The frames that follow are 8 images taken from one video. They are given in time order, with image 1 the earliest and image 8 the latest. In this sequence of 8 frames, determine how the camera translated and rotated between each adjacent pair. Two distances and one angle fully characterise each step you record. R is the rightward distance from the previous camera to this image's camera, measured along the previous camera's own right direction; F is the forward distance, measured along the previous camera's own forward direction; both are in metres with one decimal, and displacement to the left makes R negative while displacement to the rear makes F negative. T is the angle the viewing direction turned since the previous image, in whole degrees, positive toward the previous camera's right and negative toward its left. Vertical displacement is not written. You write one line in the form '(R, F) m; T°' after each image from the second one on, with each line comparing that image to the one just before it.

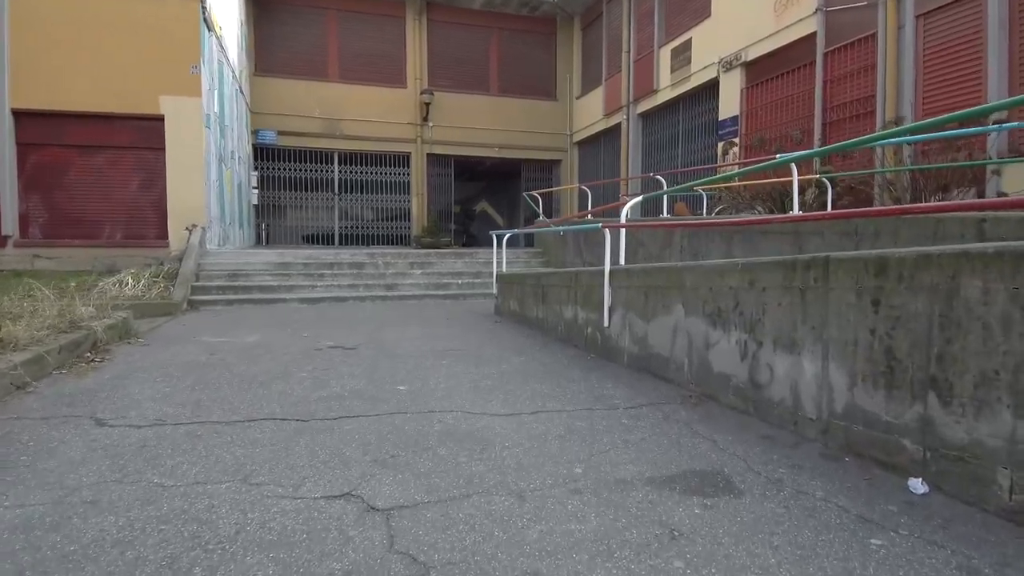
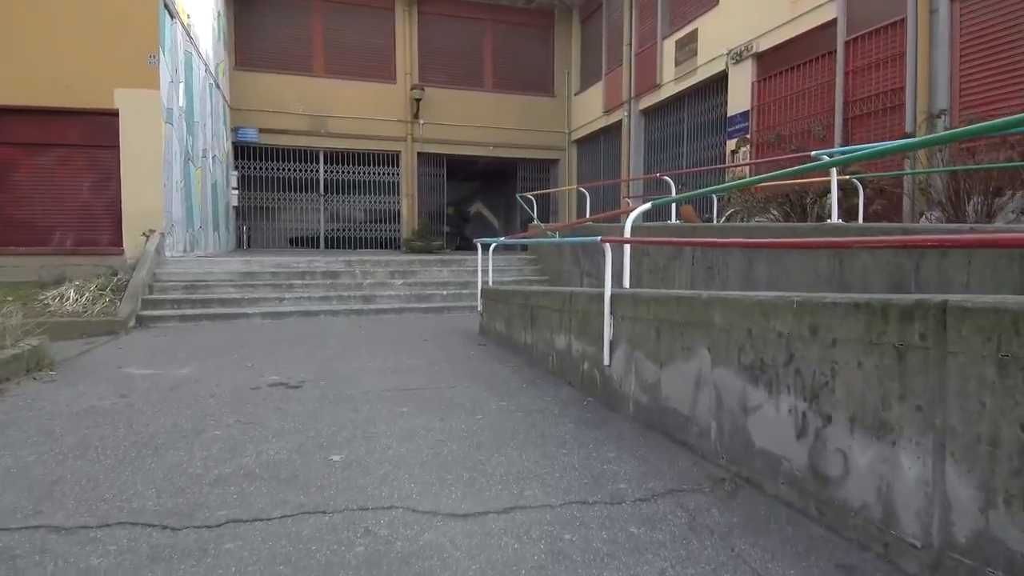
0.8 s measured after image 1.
(+0.1, +0.9) m; 0°
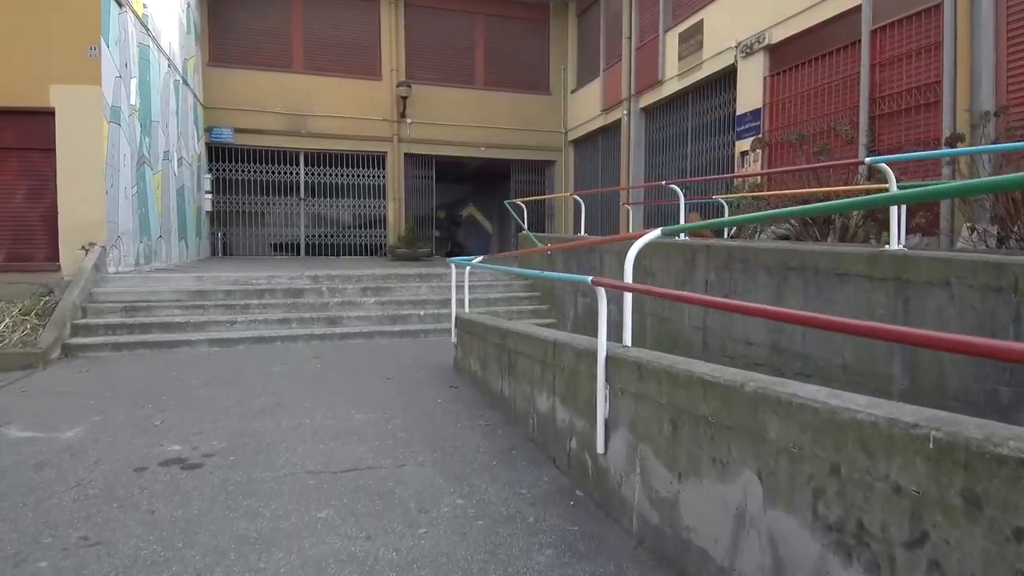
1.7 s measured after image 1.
(+0.2, +1.0) m; 0°
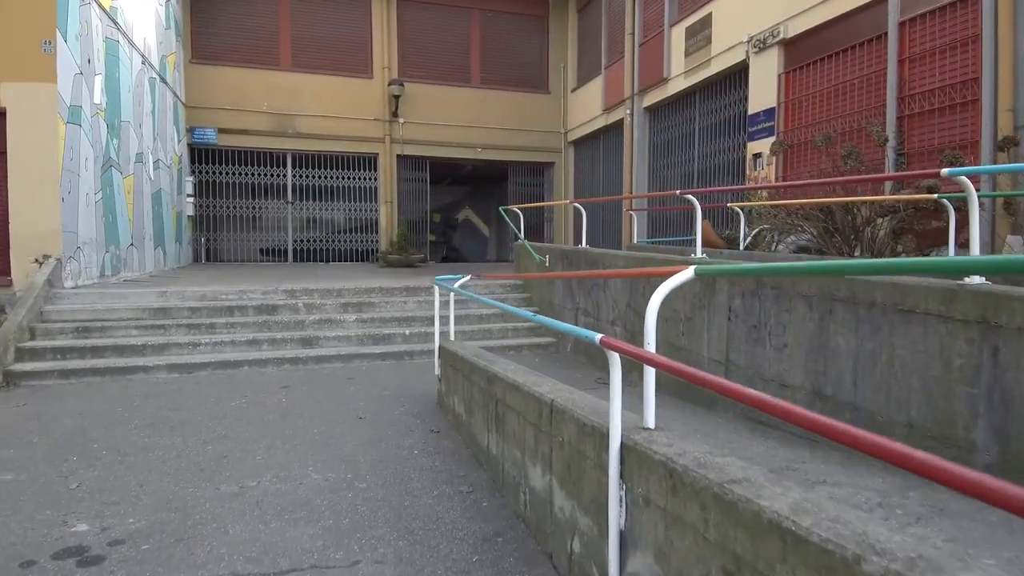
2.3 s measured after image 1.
(+0.1, +0.7) m; 0°
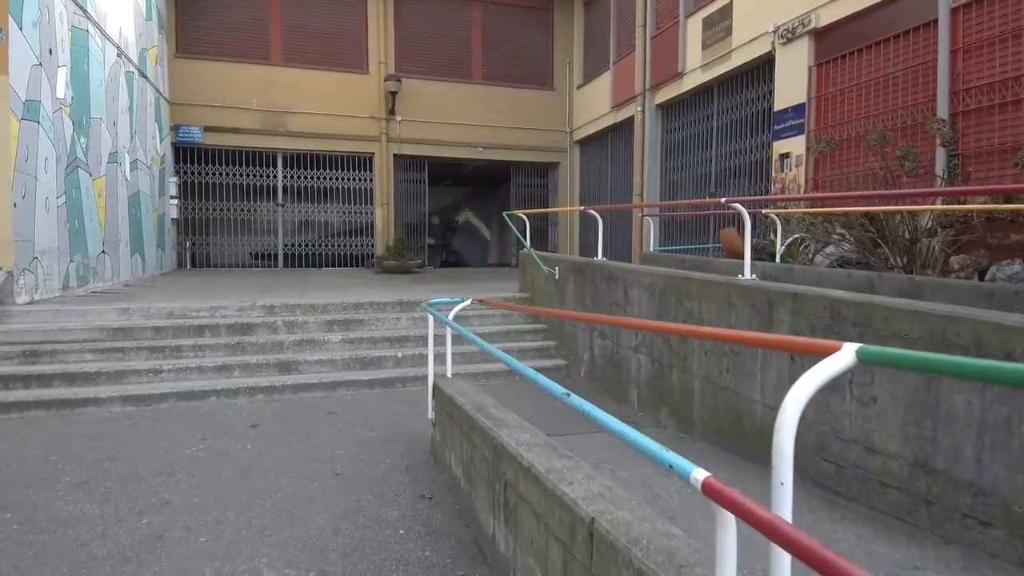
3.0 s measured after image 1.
(-0.1, +0.8) m; 0°
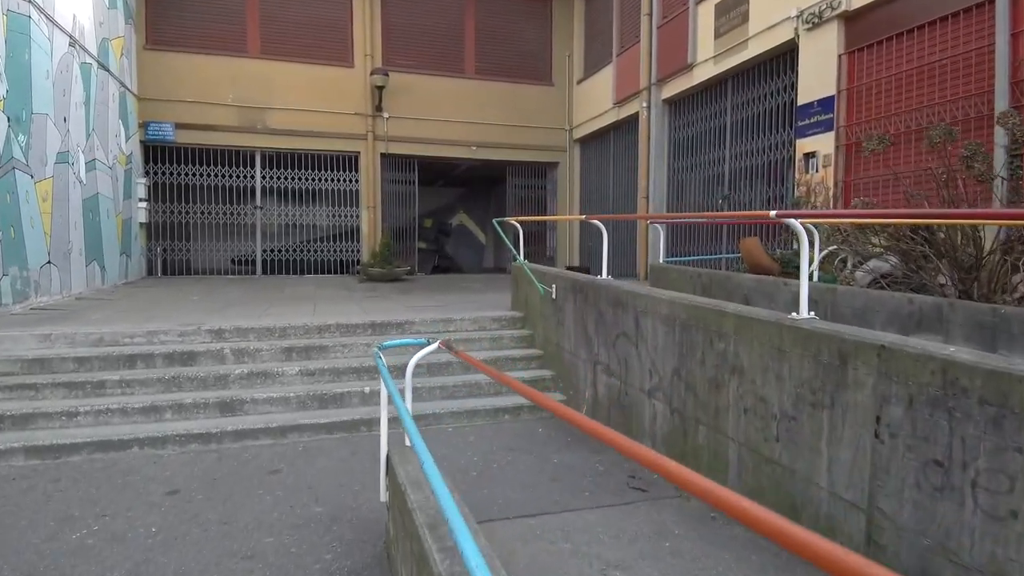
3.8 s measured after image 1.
(+0.1, +0.9) m; 0°
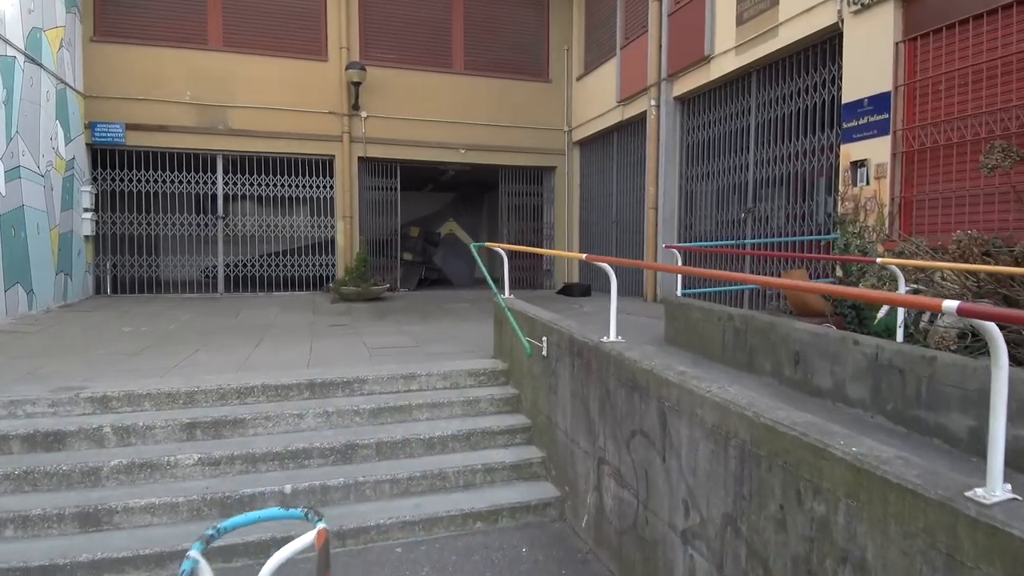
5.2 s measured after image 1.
(+0.1, +1.3) m; 0°
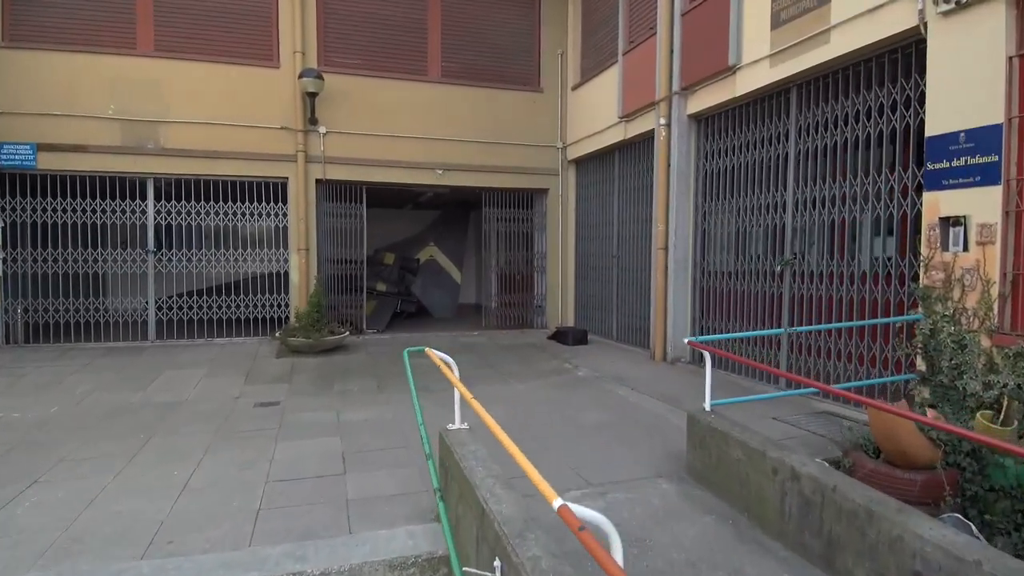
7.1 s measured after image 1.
(+0.3, +1.7) m; 0°
